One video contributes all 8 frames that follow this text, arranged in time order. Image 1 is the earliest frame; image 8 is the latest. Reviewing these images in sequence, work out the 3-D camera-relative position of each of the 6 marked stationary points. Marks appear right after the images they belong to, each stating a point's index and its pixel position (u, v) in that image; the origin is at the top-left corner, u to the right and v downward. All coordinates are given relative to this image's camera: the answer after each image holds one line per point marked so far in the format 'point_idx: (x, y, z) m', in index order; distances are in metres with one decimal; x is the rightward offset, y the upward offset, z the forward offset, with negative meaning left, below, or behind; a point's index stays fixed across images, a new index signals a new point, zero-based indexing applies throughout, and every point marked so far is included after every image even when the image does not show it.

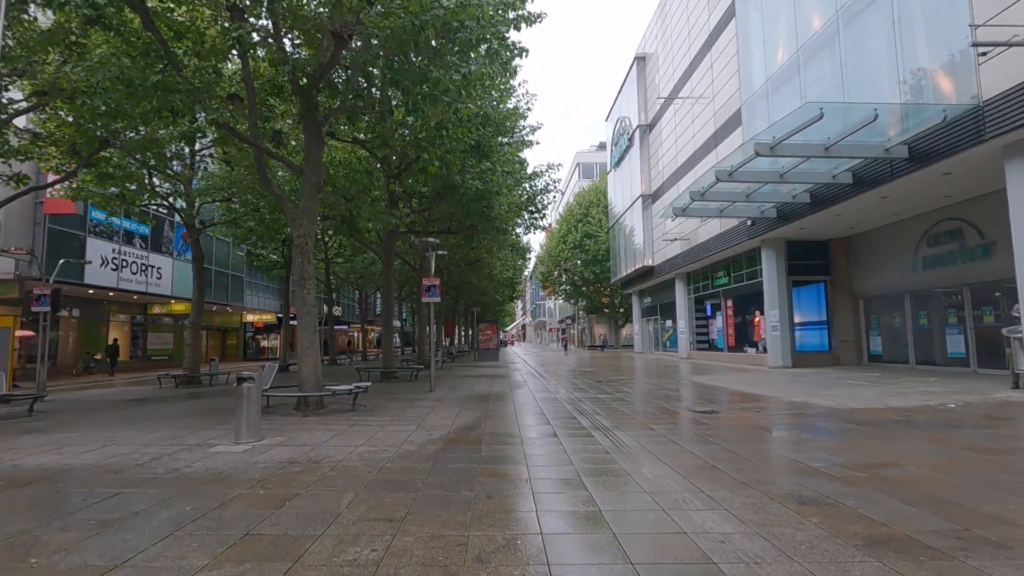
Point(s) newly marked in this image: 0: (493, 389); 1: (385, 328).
0: (-0.5, -2.8, +15.3) m
1: (-4.1, -1.3, +17.3) m
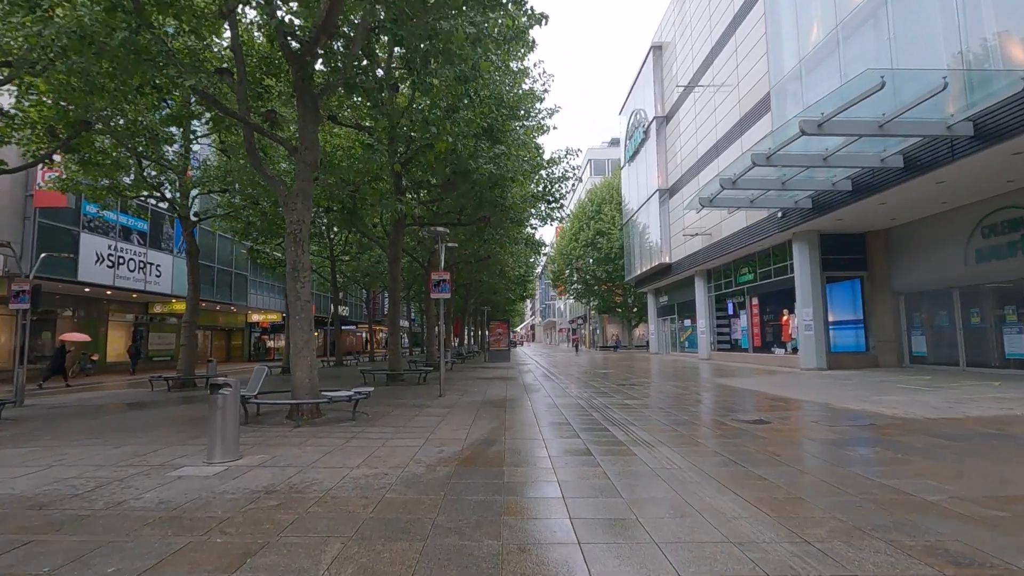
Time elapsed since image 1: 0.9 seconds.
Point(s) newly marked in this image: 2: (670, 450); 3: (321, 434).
0: (-0.1, -2.7, +14.1) m
1: (-3.6, -1.2, +16.2) m
2: (+2.0, -2.0, +6.7) m
3: (-2.7, -2.1, +7.6) m
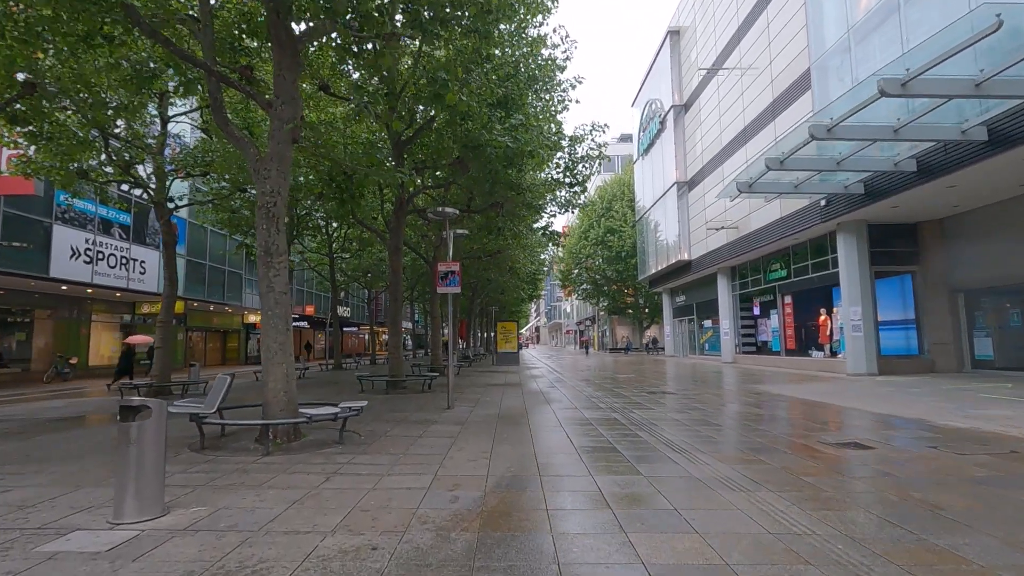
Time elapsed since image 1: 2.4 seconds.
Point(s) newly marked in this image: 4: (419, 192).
0: (+0.3, -2.6, +12.2) m
1: (-3.2, -1.0, +14.3) m
2: (+2.4, -1.9, +4.8) m
3: (-2.3, -1.9, +5.8) m
4: (-2.6, +2.6, +15.0) m
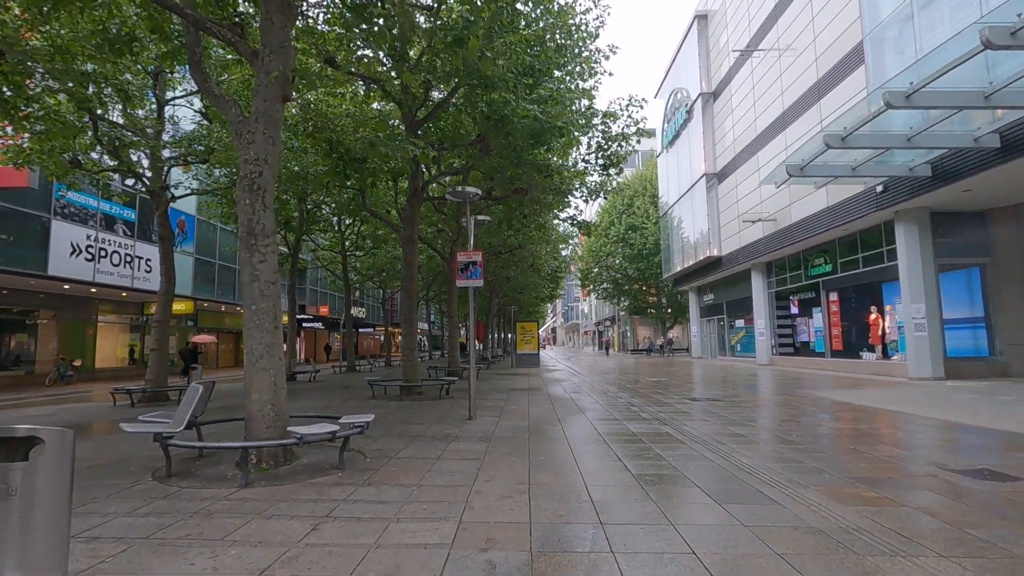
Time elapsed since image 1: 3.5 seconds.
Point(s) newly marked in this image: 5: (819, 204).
0: (+0.9, -2.5, +10.8) m
1: (-2.6, -0.9, +13.0) m
2: (+2.7, -1.7, +3.4) m
3: (-1.9, -1.8, +4.4) m
4: (-2.0, +2.8, +13.7) m
5: (+11.1, +3.0, +19.4) m
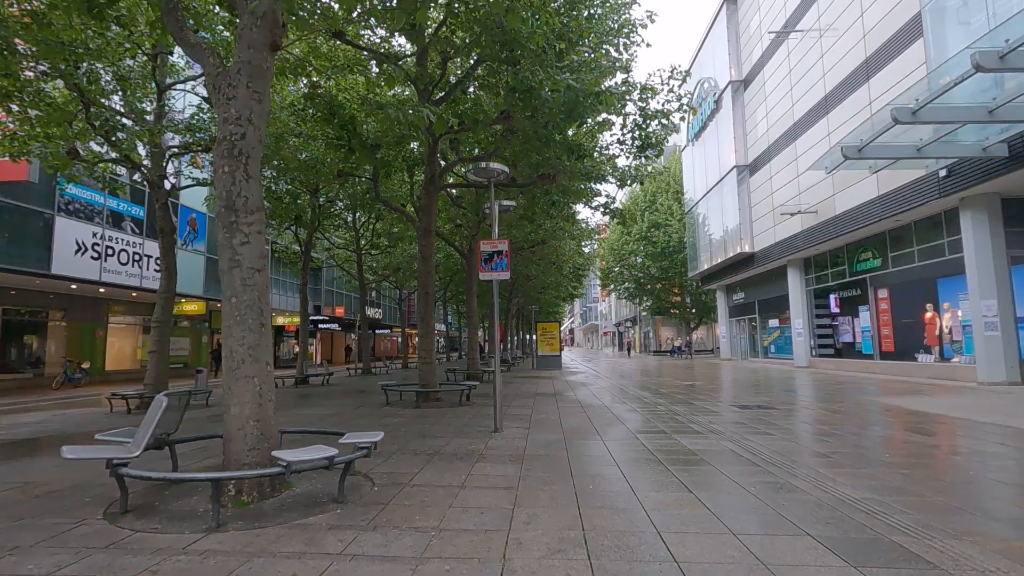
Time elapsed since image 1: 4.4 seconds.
0: (+1.4, -2.4, +9.6) m
1: (-2.0, -0.8, +11.9) m
2: (+3.0, -1.6, +2.1) m
3: (-1.6, -1.7, +3.3) m
4: (-1.4, +2.8, +12.6) m
5: (+11.9, +3.2, +17.8) m
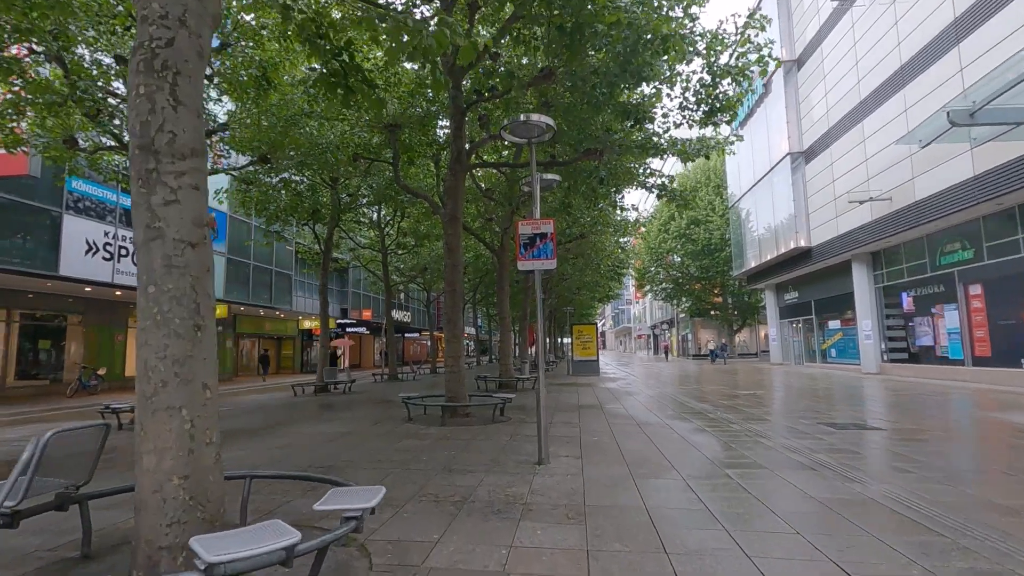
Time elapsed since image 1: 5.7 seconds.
0: (+2.1, -2.3, +7.8) m
1: (-1.2, -0.8, +10.3) m
2: (+3.3, -1.4, +0.2) m
3: (-1.3, -1.6, +1.6) m
4: (-0.6, +2.9, +11.0) m
5: (+12.9, +3.3, +15.5) m
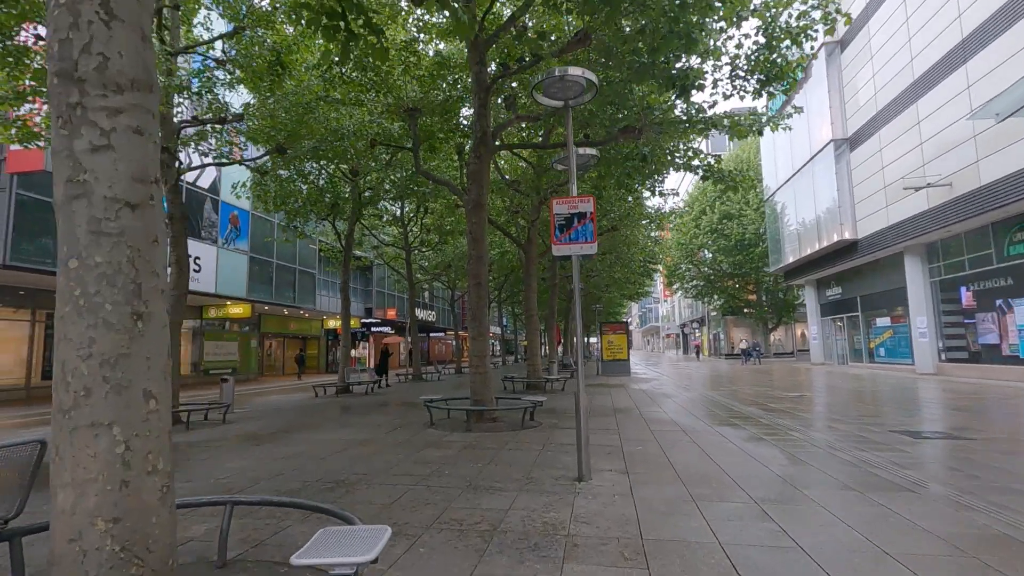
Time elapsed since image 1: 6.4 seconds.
0: (+2.5, -2.1, +6.8) m
1: (-0.7, -0.7, +9.5) m
2: (+3.3, -1.3, -0.8) m
3: (-1.1, -1.5, +0.8) m
4: (-0.1, +3.0, +10.1) m
5: (+13.7, +3.5, +14.0) m
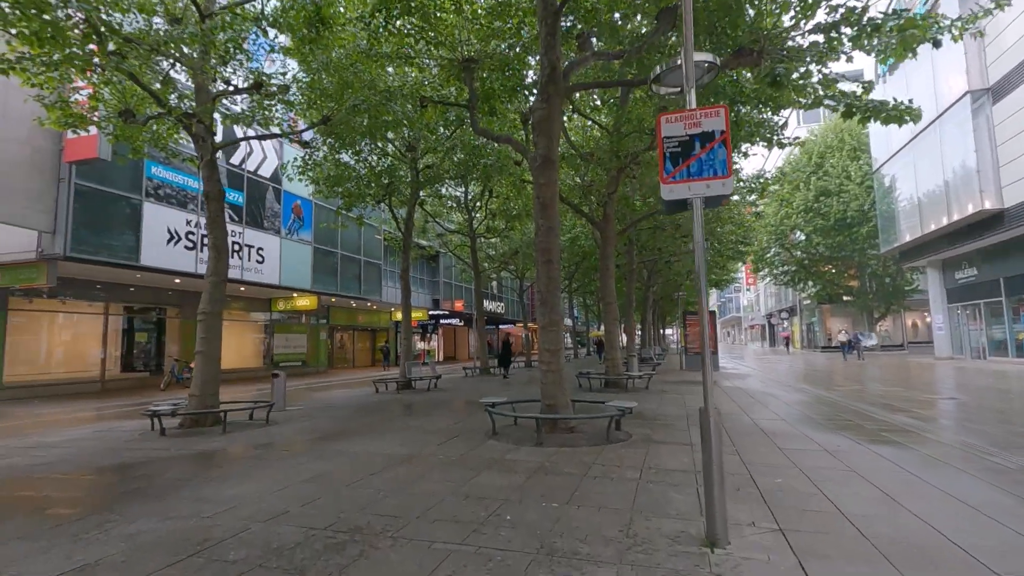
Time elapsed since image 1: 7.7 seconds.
0: (+3.3, -1.8, +4.6) m
1: (+0.5, -0.4, +7.7) m
2: (+3.1, -1.1, -3.0) m
3: (-1.1, -1.3, -0.8) m
4: (+1.1, +3.3, +8.2) m
5: (+15.2, +4.1, +10.3) m
